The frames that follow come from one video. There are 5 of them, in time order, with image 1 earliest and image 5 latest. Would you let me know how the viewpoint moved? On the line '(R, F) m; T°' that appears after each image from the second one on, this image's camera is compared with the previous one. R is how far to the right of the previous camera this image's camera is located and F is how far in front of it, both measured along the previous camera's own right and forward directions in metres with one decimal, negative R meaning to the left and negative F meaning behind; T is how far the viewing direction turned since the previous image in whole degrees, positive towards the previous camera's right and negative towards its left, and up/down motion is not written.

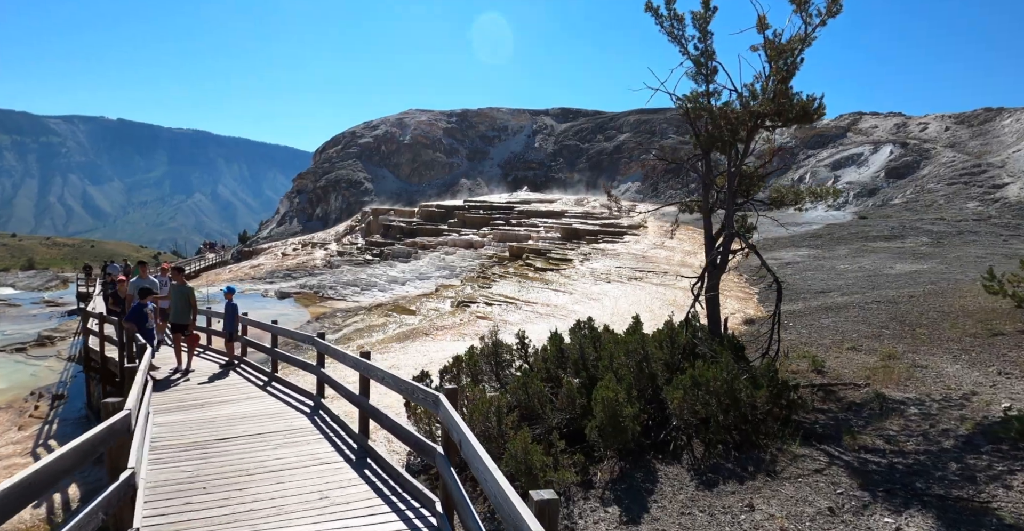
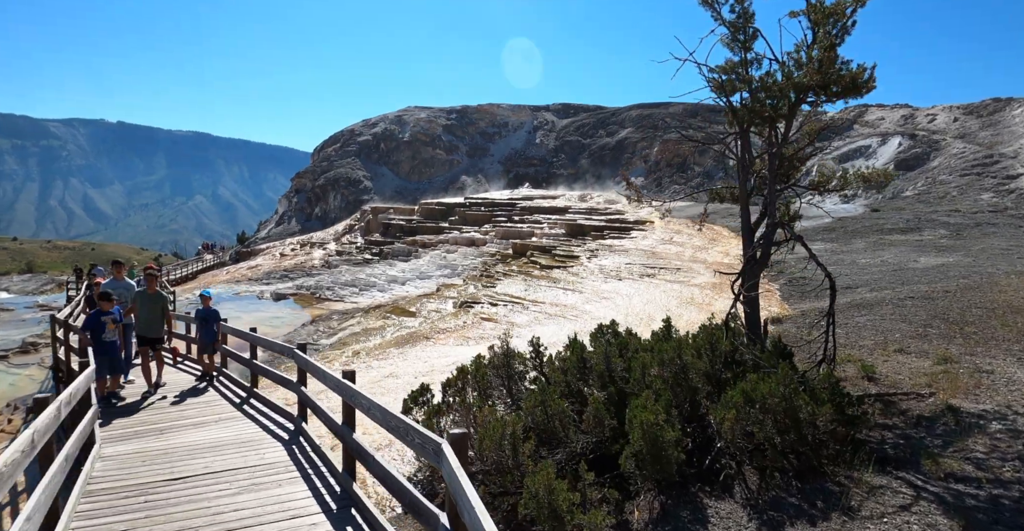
(-0.1, +0.9) m; 0°
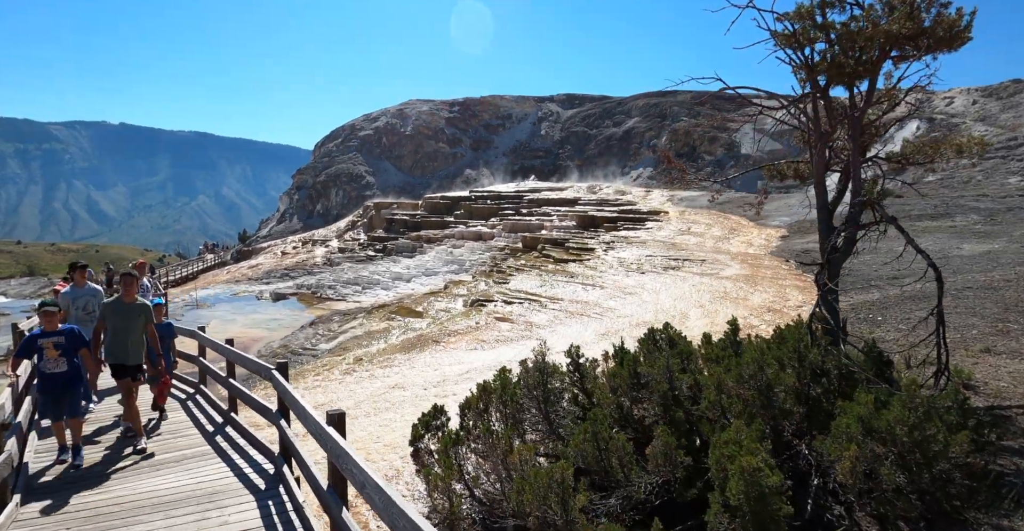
(-0.2, +1.0) m; 0°
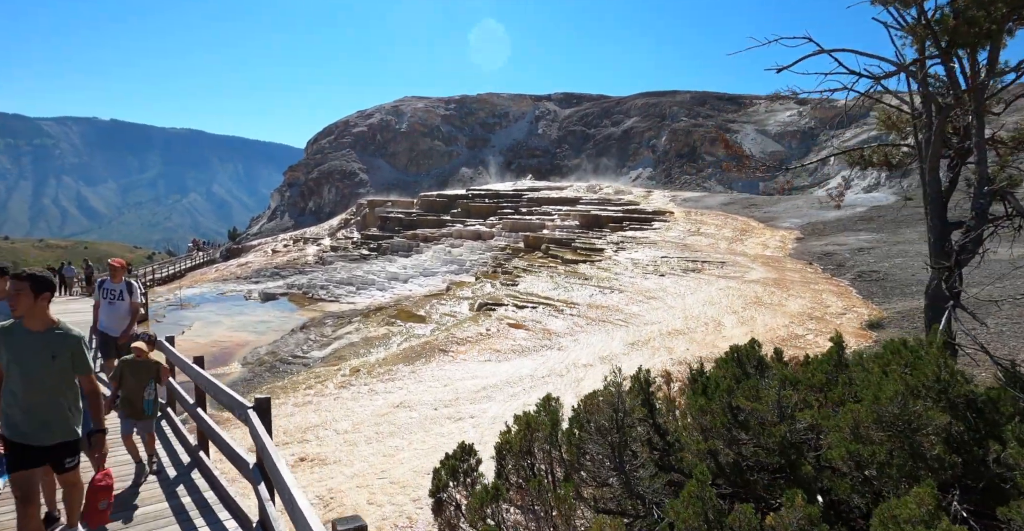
(-0.4, +1.0) m; +1°
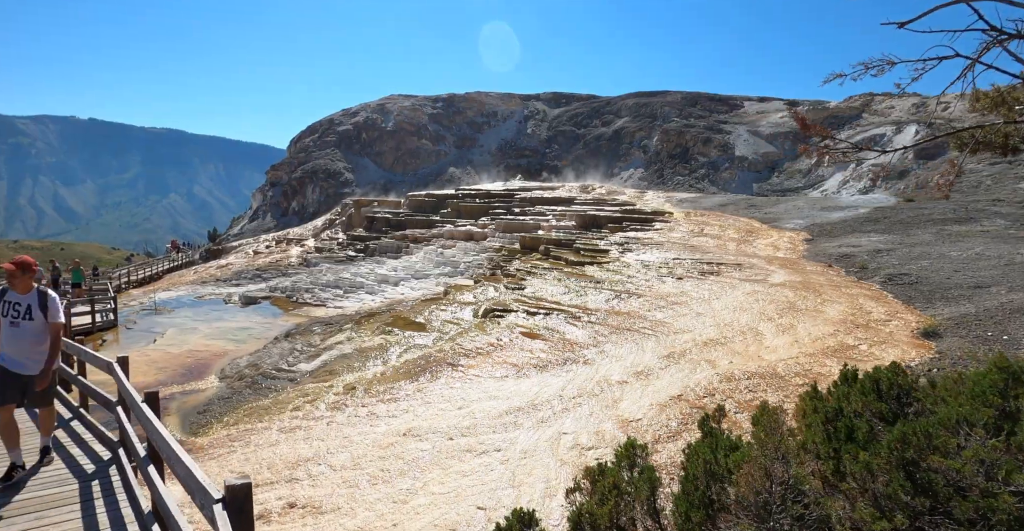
(-0.4, +1.0) m; +2°
